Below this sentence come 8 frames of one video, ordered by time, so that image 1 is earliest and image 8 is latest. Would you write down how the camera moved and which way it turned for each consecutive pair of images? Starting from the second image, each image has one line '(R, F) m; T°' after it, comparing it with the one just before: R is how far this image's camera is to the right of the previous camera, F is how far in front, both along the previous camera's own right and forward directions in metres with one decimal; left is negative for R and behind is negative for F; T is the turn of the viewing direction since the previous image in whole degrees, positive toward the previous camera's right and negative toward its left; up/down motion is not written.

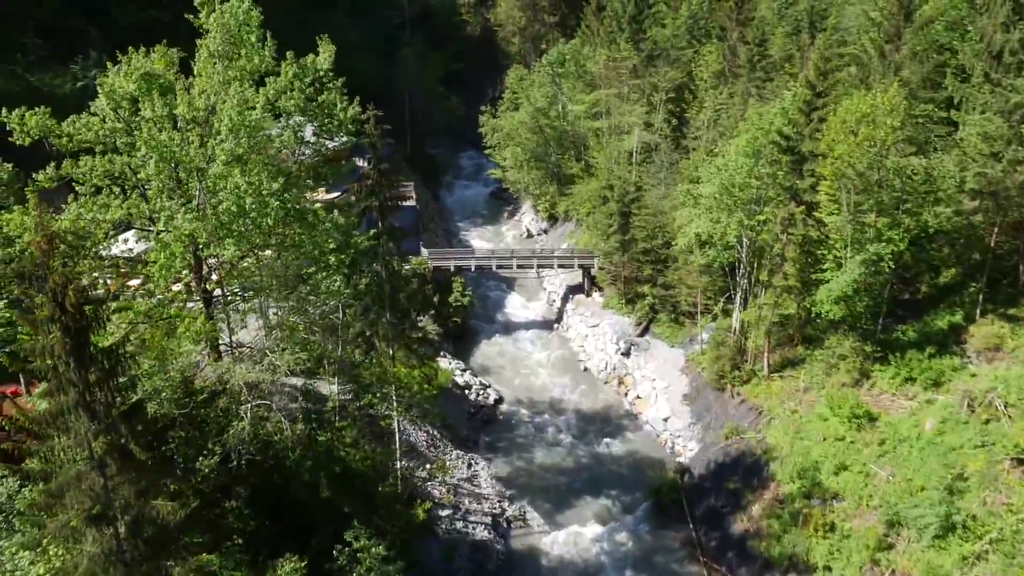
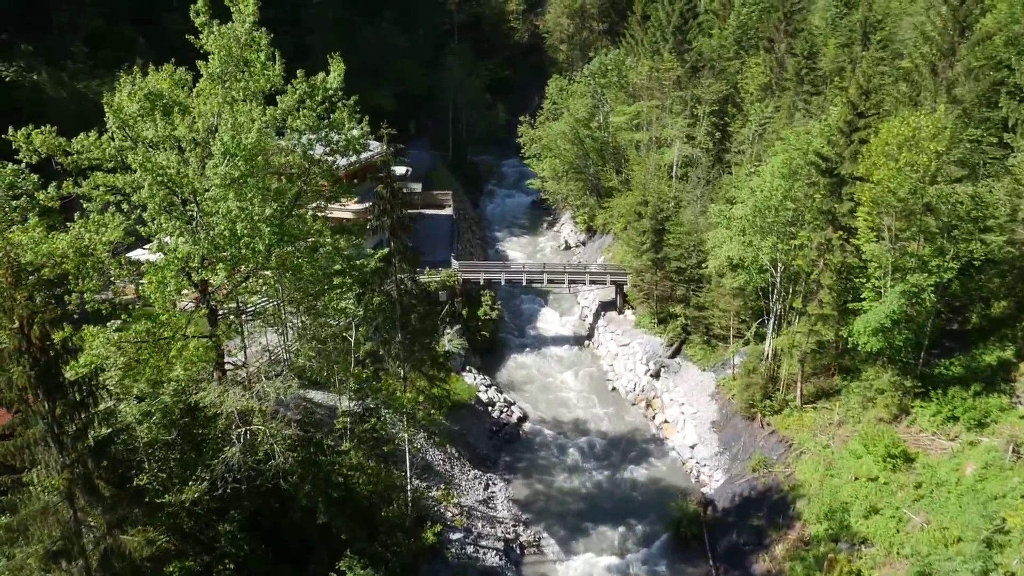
(+0.9, +0.6) m; -4°
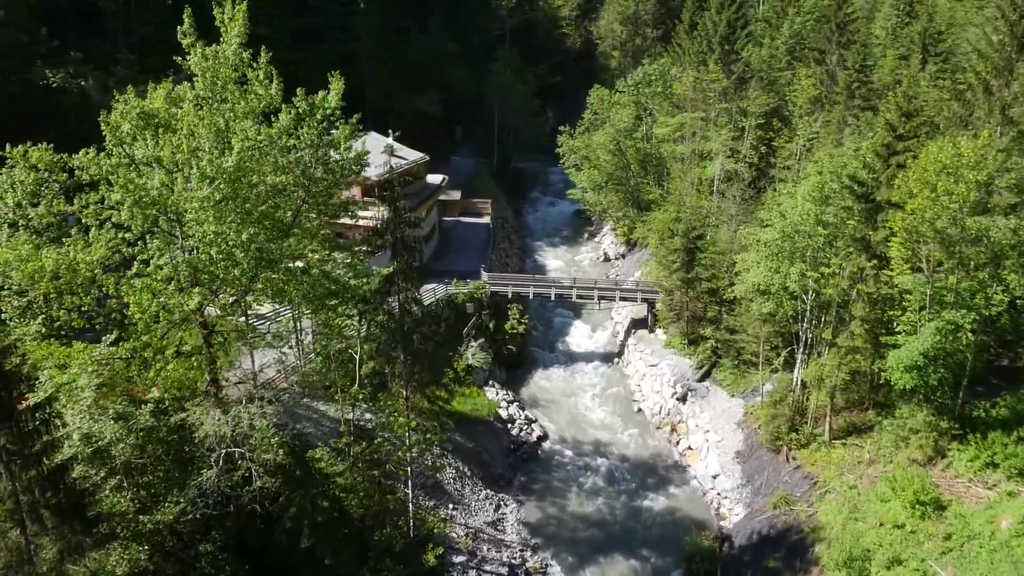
(+1.3, +0.6) m; -4°
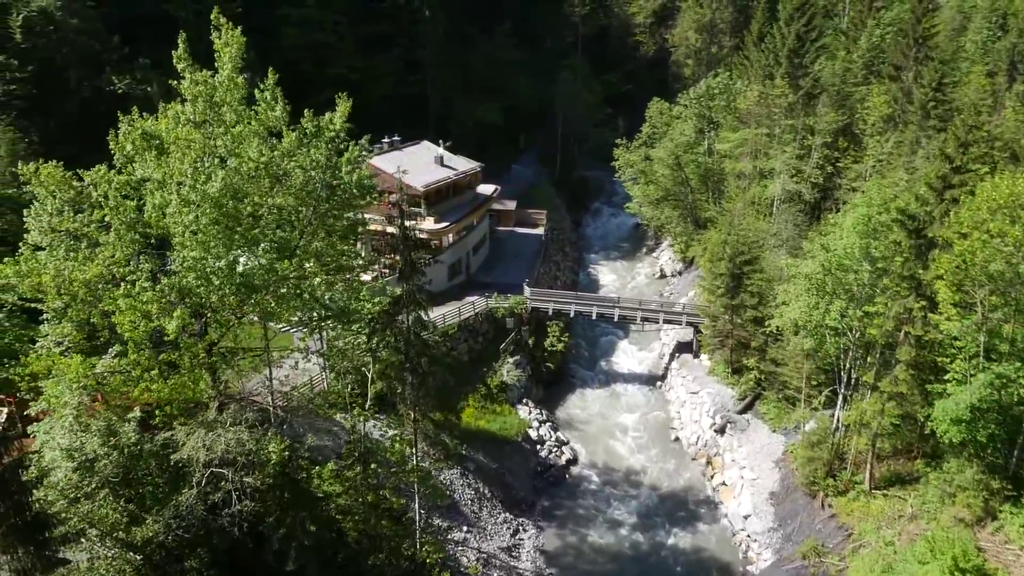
(+1.6, +0.6) m; -6°
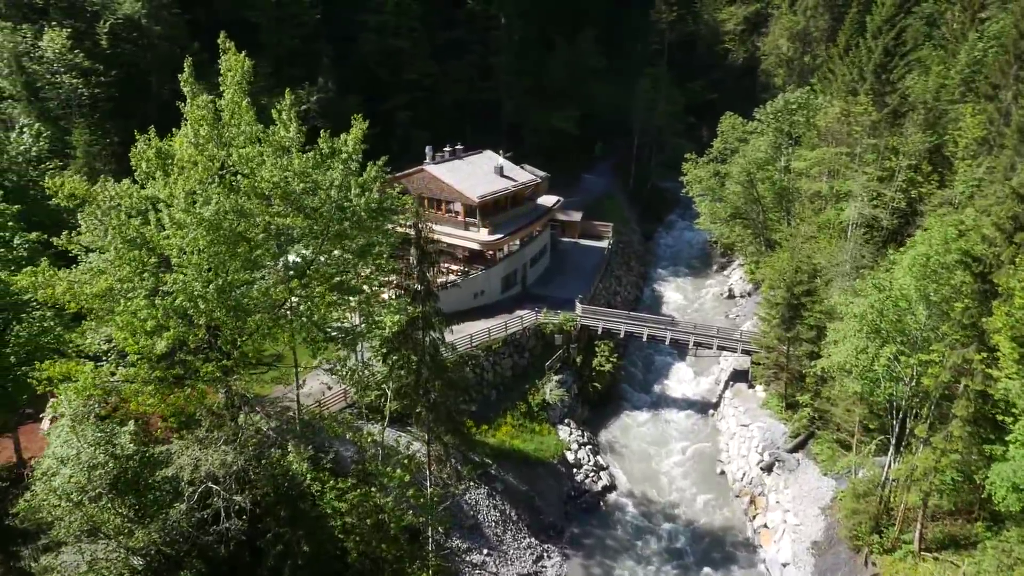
(+1.7, +0.6) m; -7°
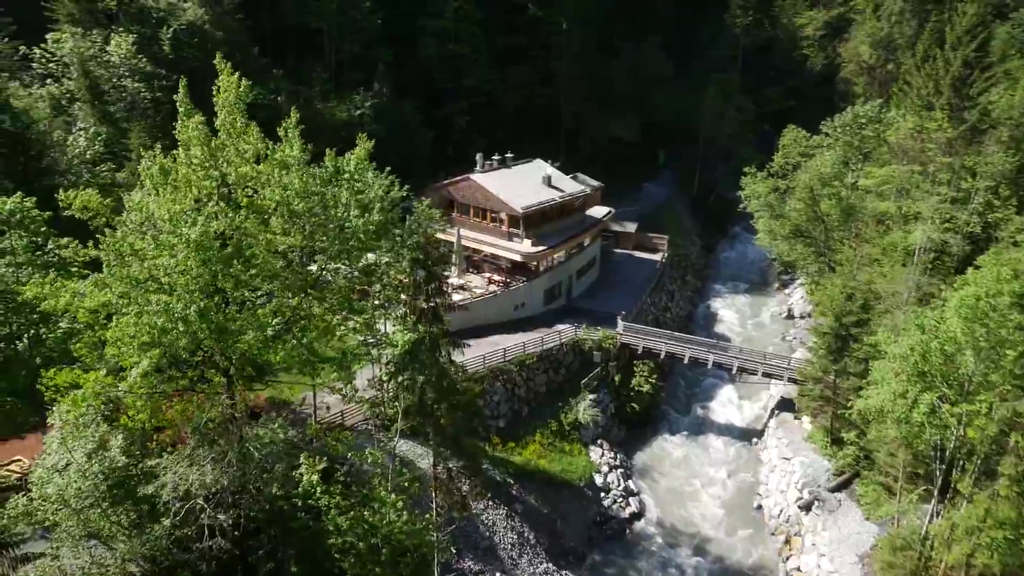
(+1.5, +0.6) m; -6°
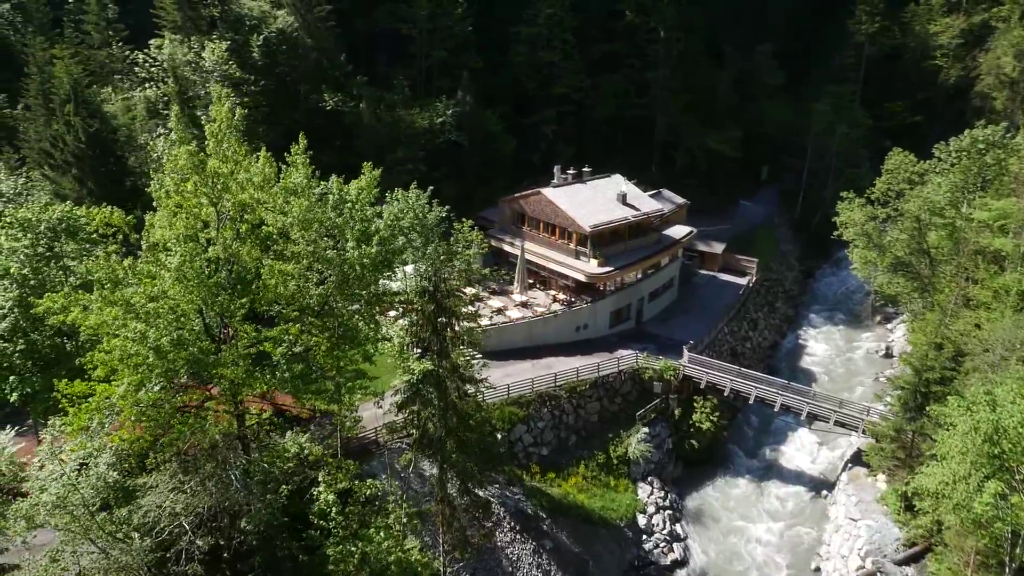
(+2.2, +1.1) m; -9°
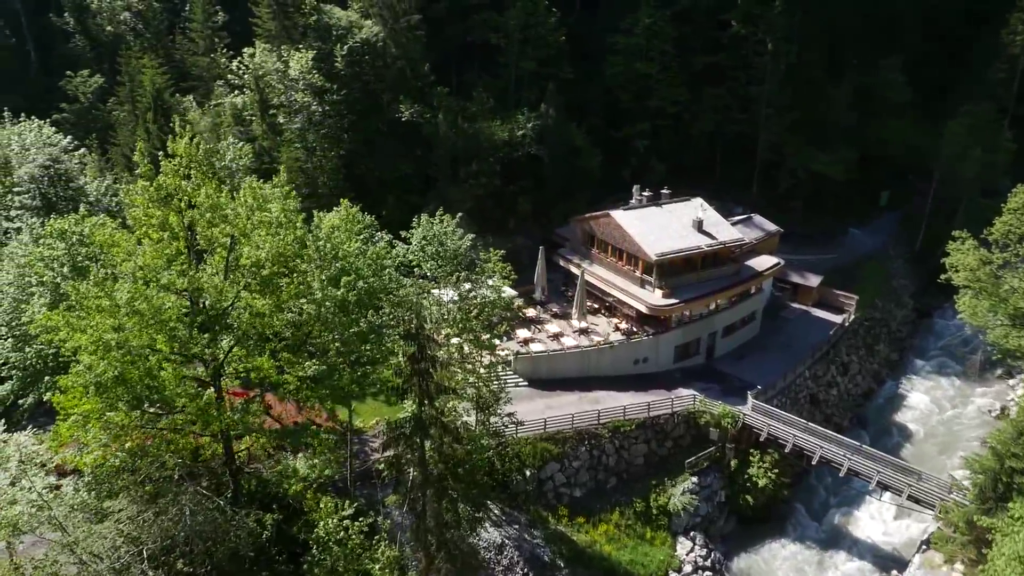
(+2.8, +1.4) m; -10°
